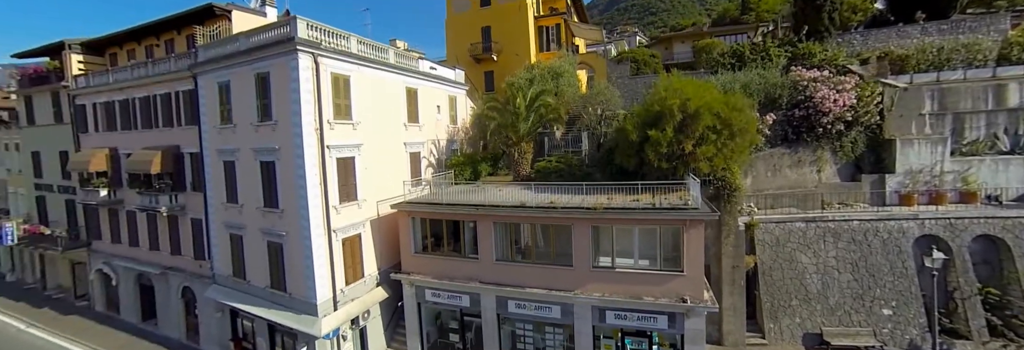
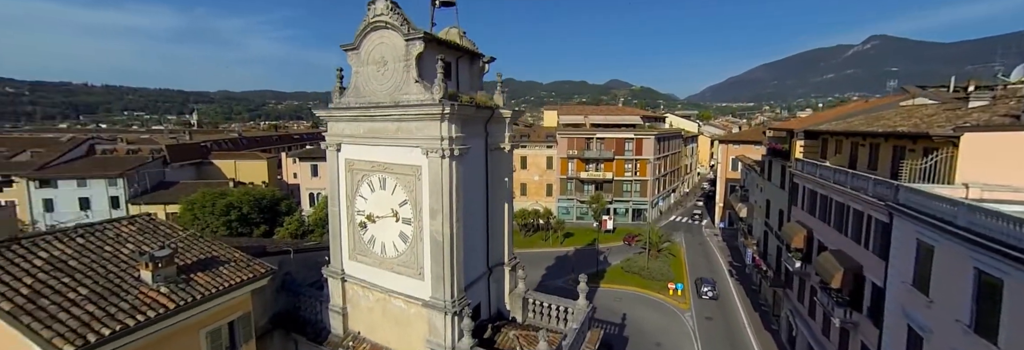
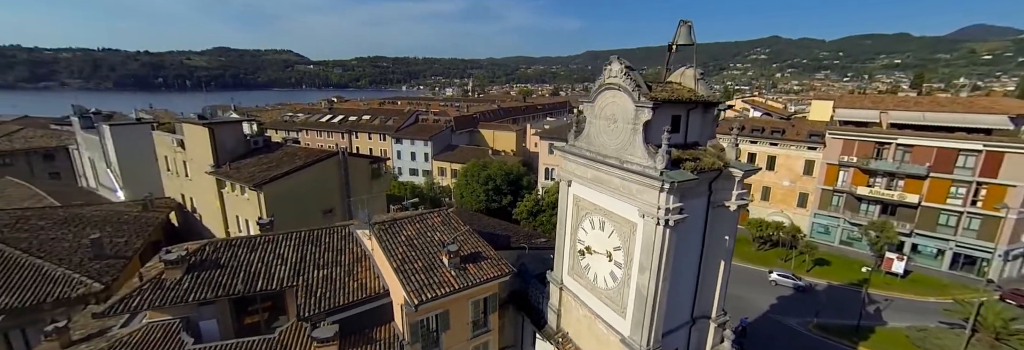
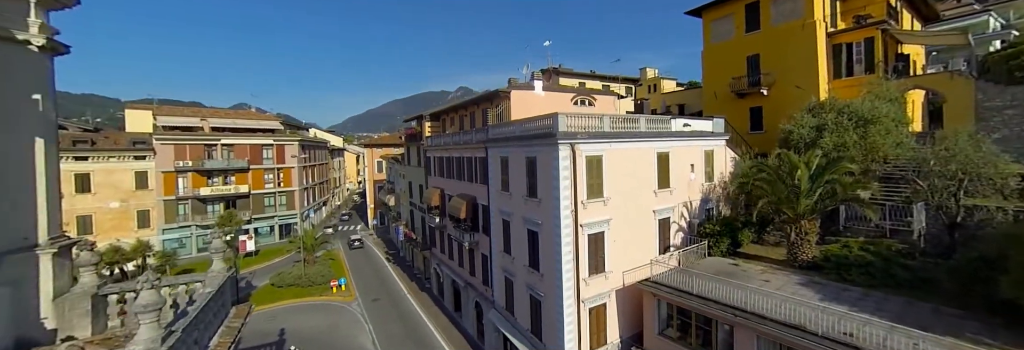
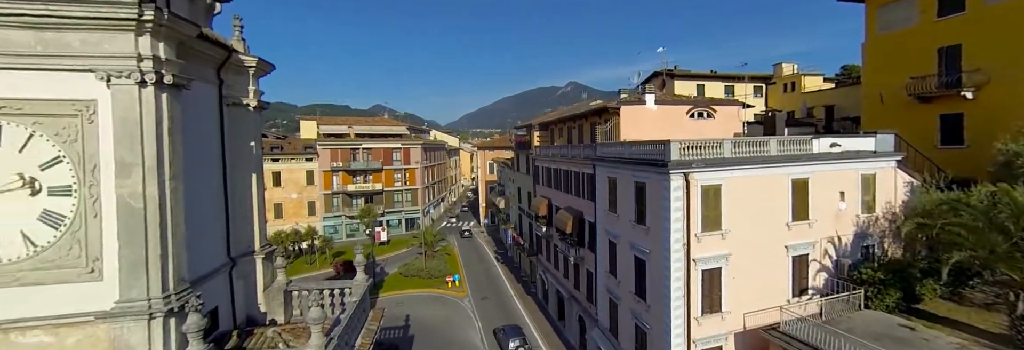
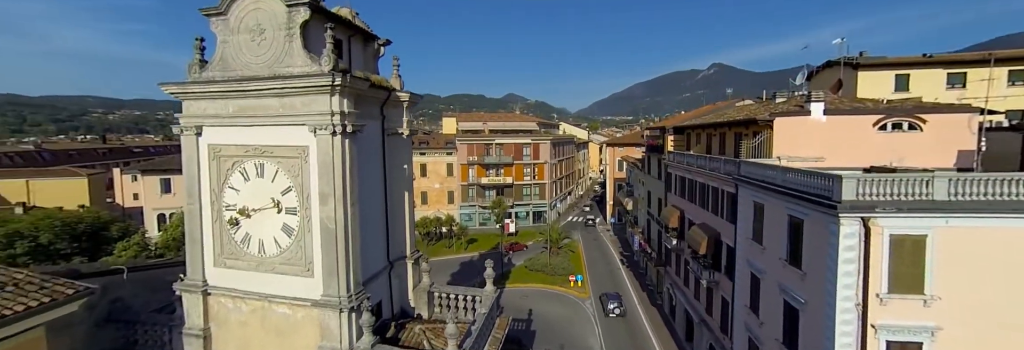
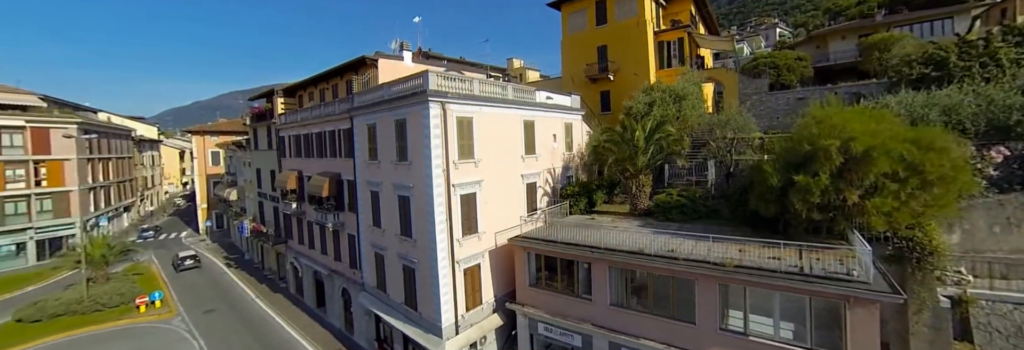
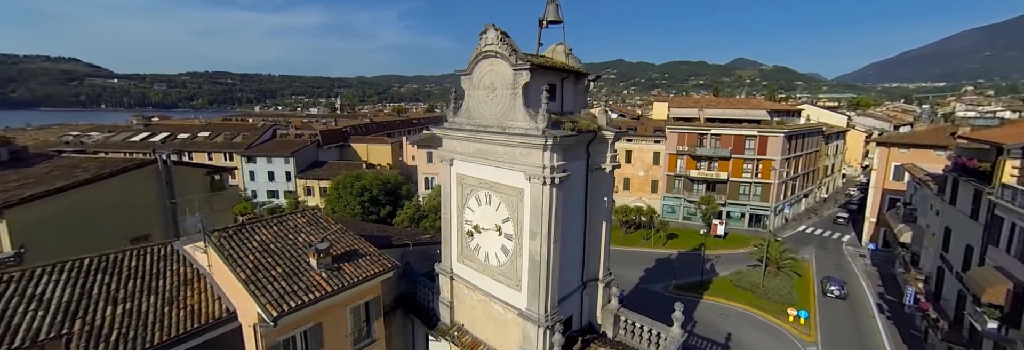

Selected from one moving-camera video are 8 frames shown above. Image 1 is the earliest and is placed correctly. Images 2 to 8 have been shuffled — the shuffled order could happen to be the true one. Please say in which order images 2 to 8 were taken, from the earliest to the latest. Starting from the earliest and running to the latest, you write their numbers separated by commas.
7, 4, 5, 6, 2, 8, 3
